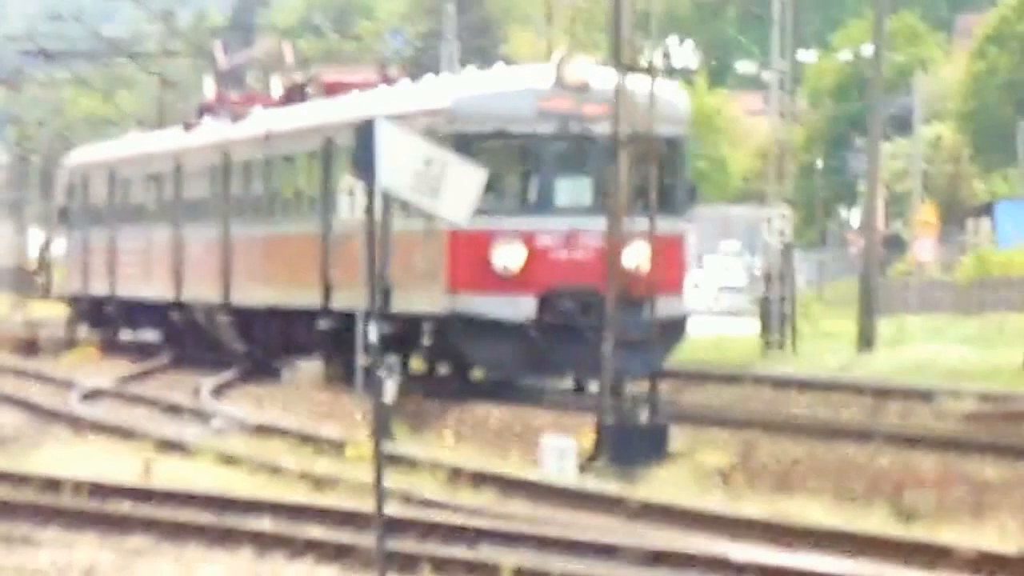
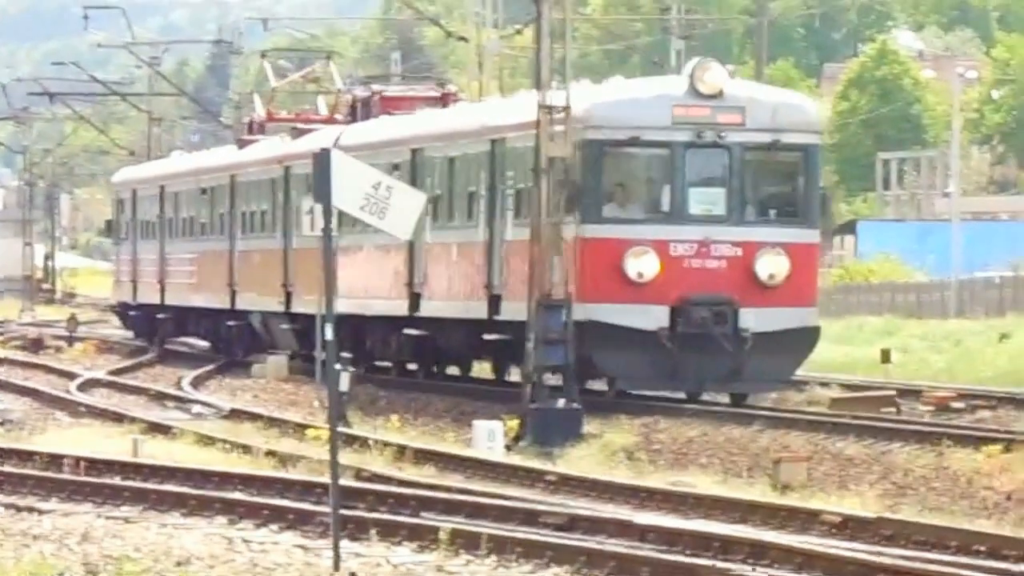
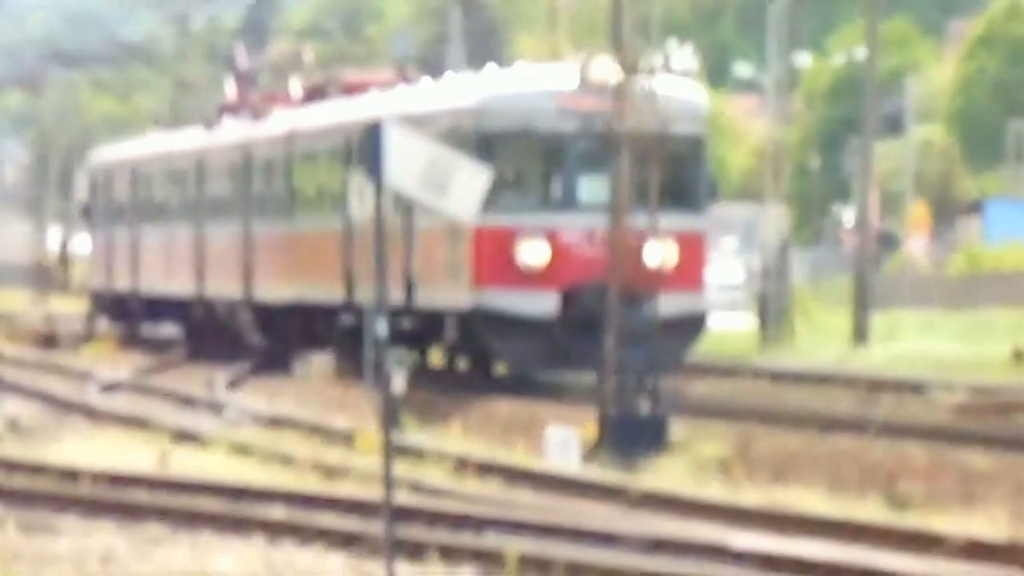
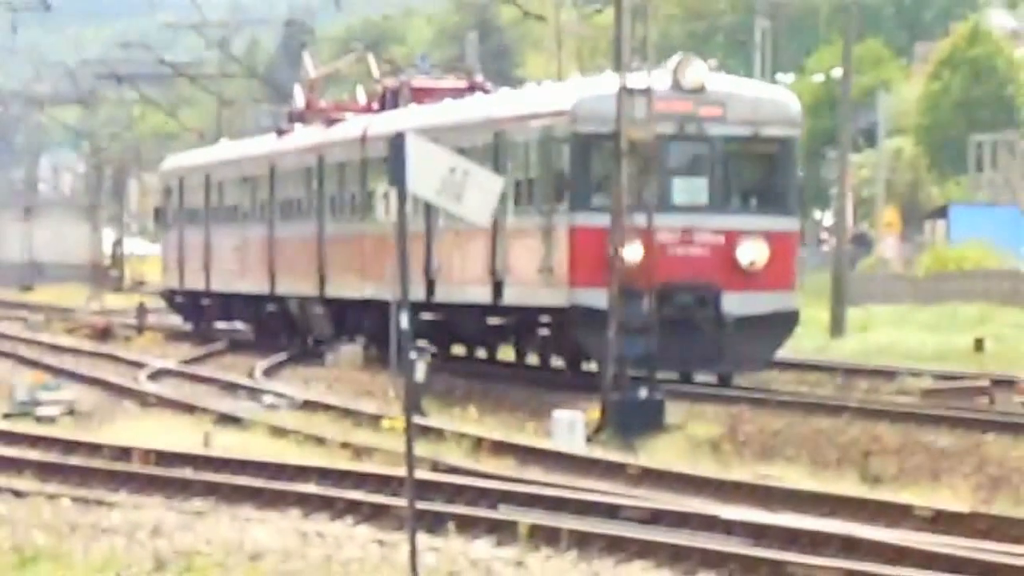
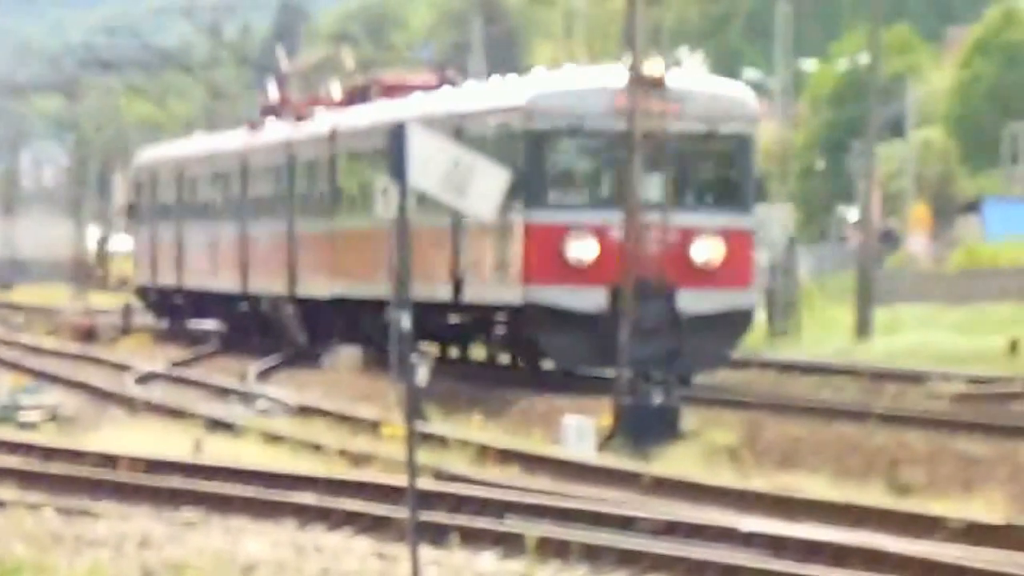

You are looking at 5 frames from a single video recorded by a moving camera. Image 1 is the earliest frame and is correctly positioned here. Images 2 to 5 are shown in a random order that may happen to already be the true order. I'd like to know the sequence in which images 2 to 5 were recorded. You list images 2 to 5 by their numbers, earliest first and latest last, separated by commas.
3, 5, 4, 2
